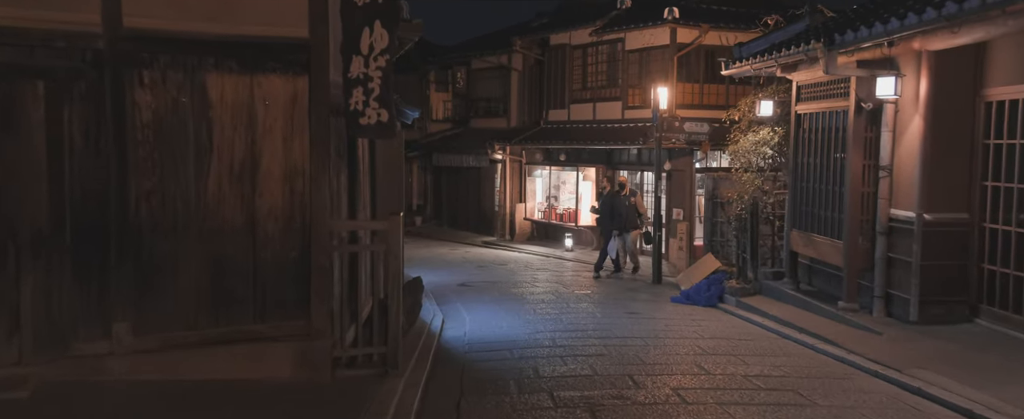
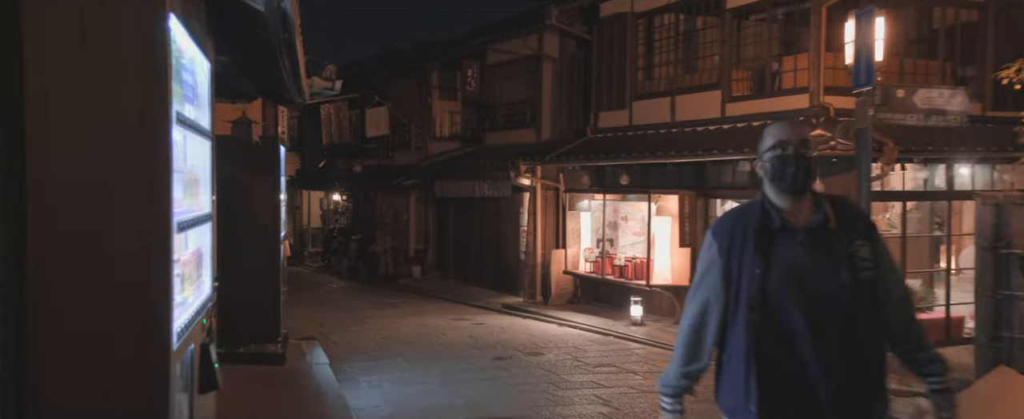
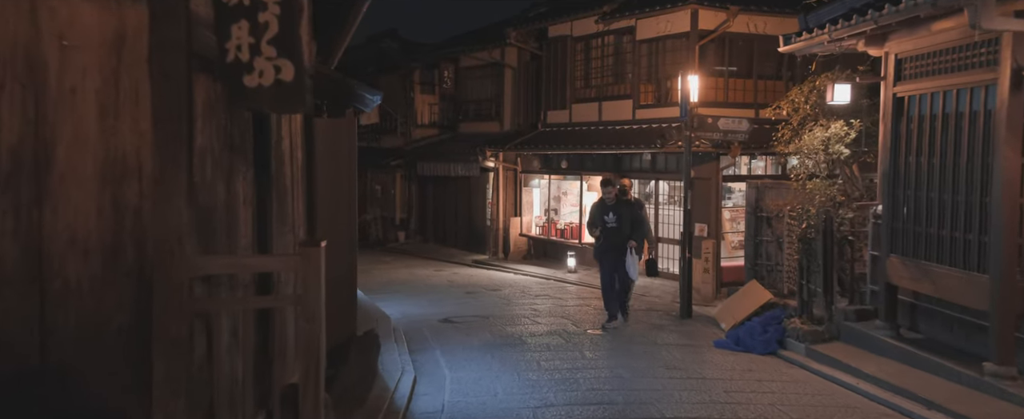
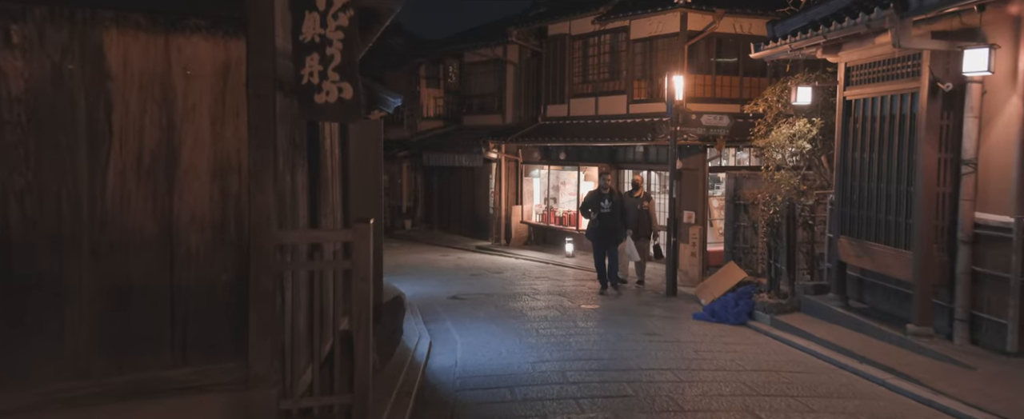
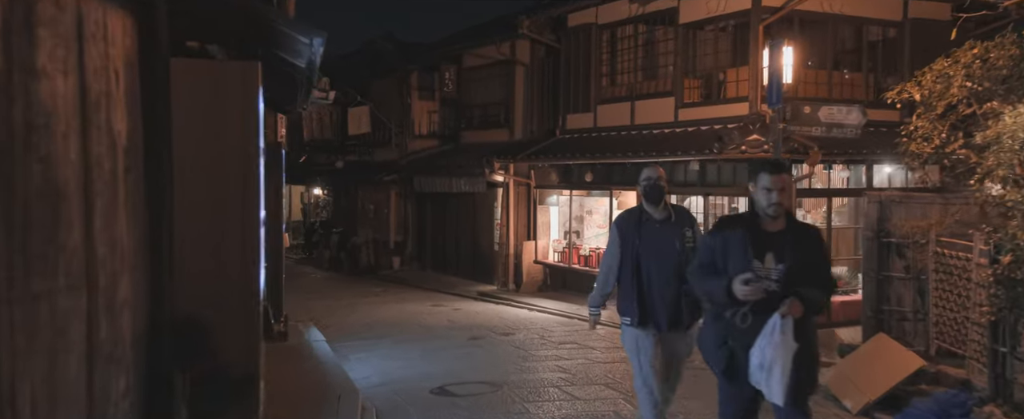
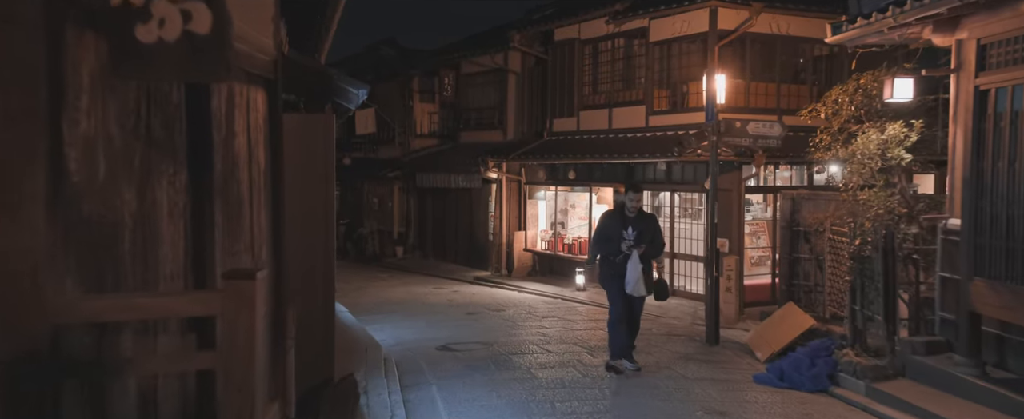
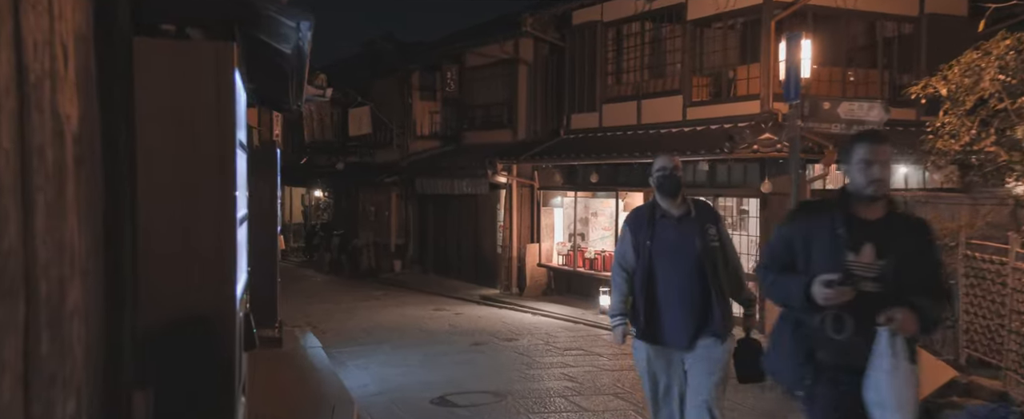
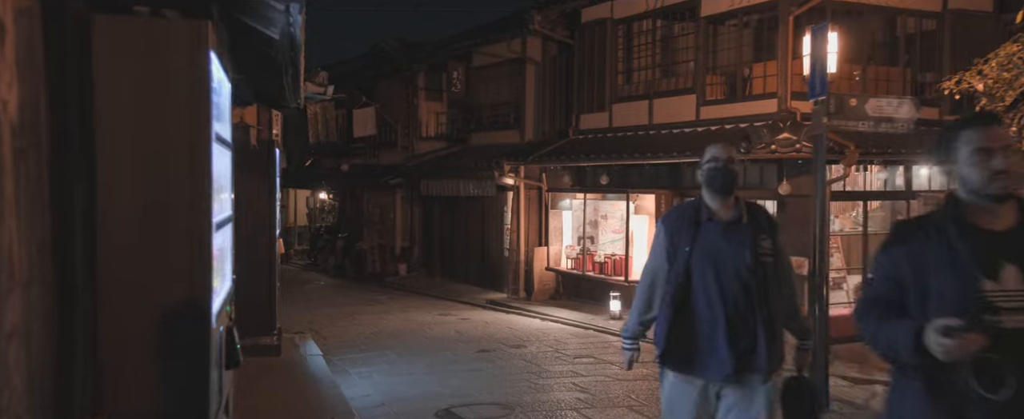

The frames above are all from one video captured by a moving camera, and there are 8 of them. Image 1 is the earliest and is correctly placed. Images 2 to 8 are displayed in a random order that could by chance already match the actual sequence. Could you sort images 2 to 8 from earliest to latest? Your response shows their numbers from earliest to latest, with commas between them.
4, 3, 6, 5, 7, 8, 2
